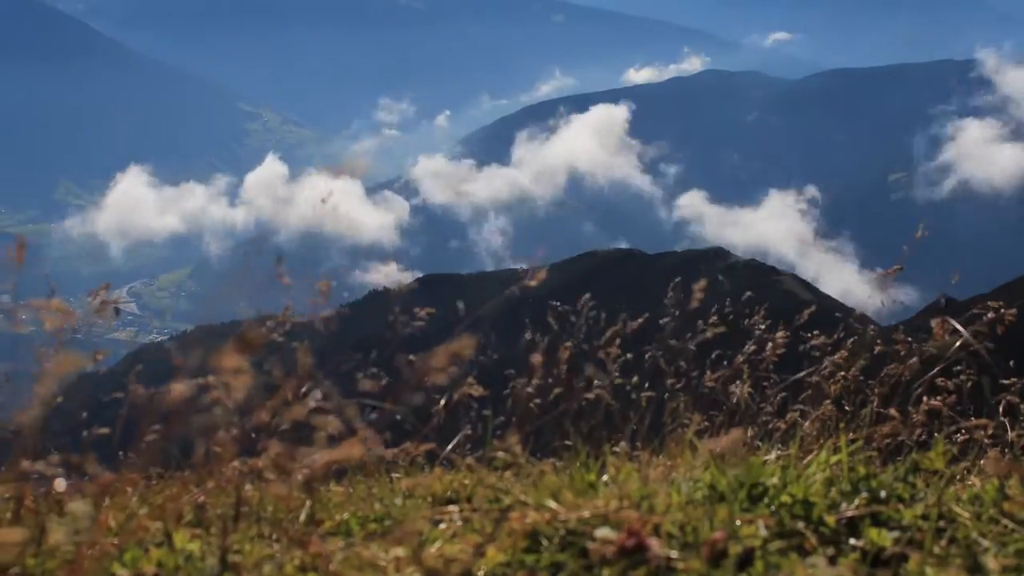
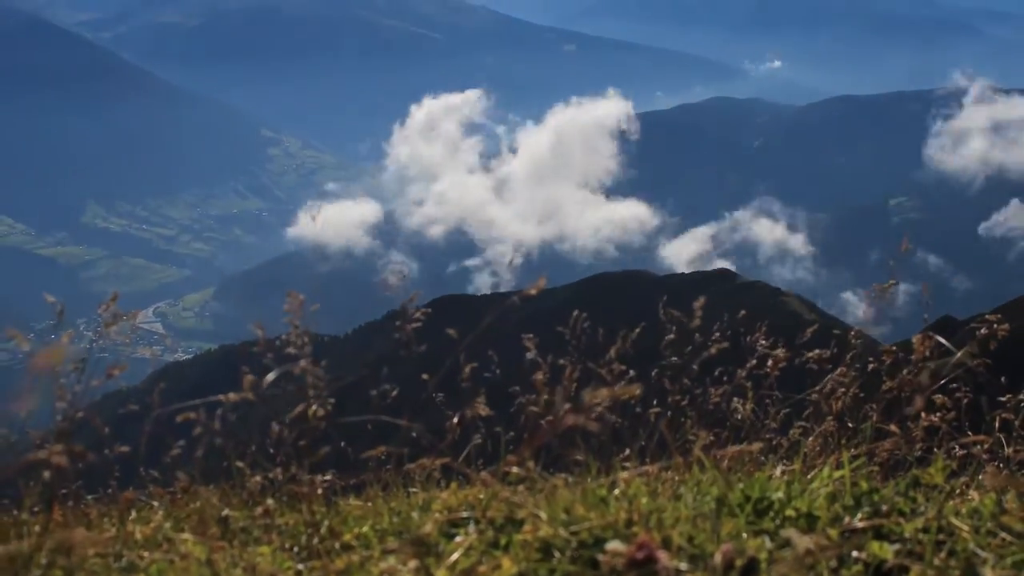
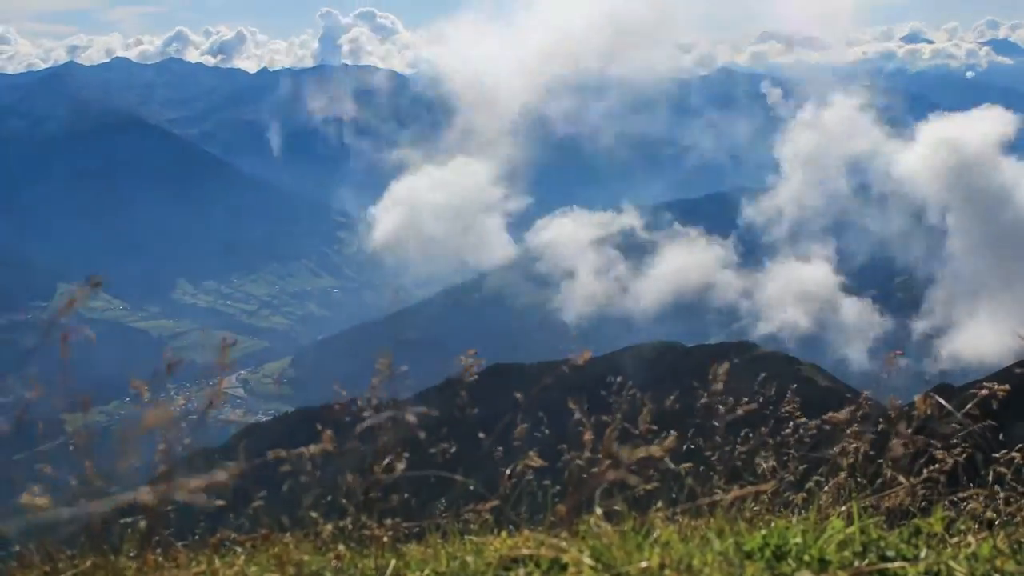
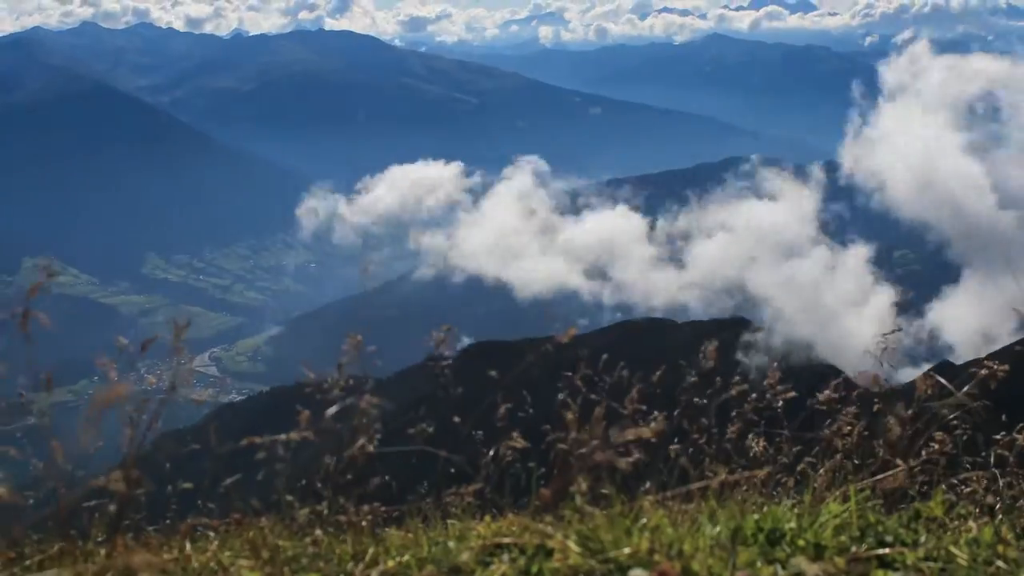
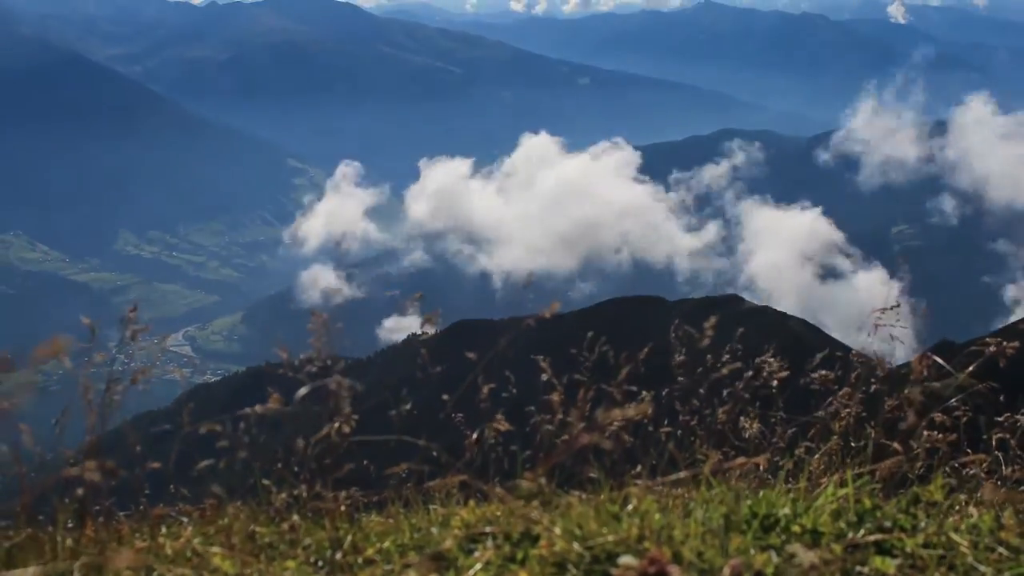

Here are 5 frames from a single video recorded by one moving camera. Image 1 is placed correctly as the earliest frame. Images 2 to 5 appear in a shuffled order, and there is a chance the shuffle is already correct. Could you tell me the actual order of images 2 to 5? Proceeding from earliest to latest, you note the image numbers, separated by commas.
2, 5, 4, 3
